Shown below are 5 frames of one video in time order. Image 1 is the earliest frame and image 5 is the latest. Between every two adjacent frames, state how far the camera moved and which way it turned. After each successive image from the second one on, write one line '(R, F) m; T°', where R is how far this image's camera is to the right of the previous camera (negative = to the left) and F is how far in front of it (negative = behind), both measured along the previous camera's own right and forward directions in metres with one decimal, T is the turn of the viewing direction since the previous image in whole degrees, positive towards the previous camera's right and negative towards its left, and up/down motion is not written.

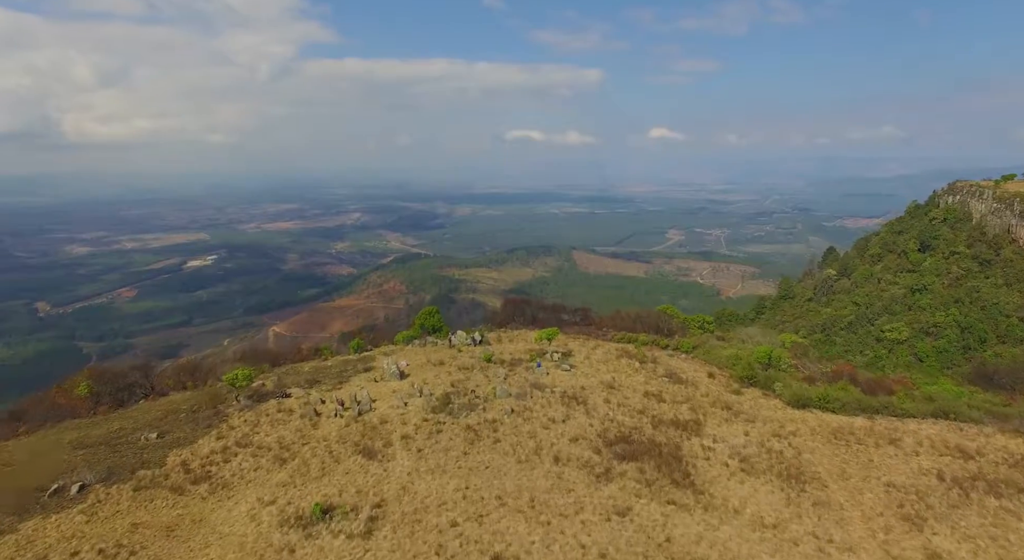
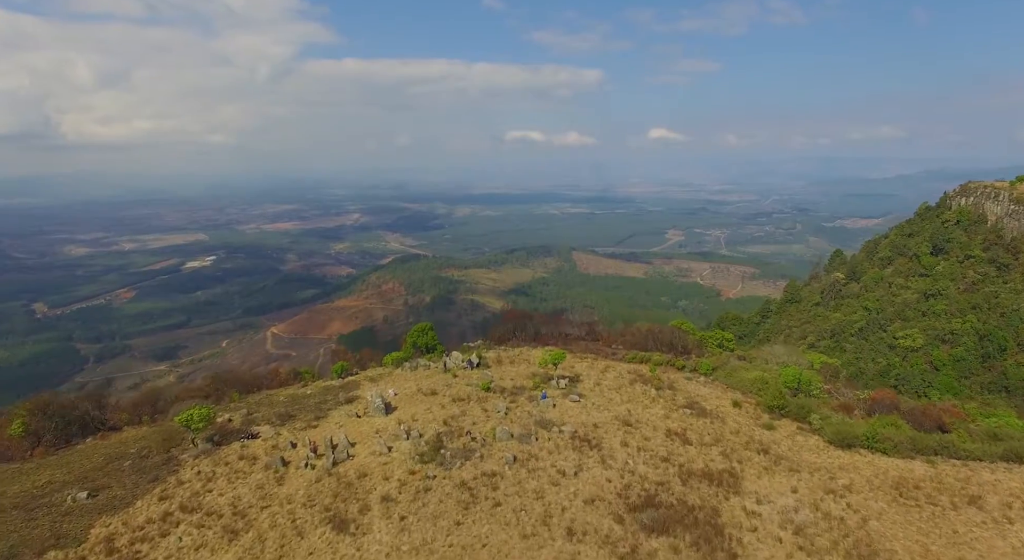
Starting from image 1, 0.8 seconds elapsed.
(-0.1, +2.7) m; 0°
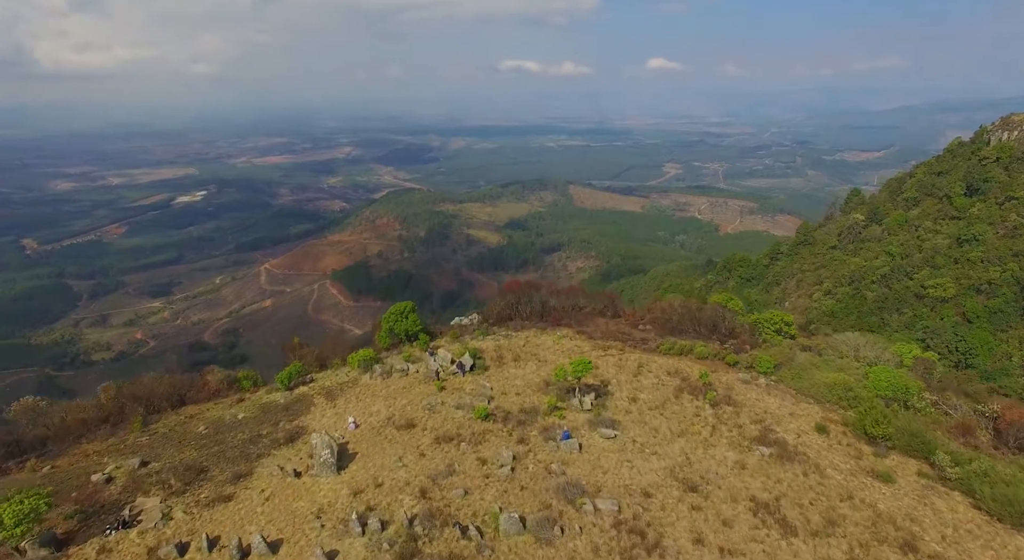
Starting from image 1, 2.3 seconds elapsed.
(-0.3, +6.5) m; 0°
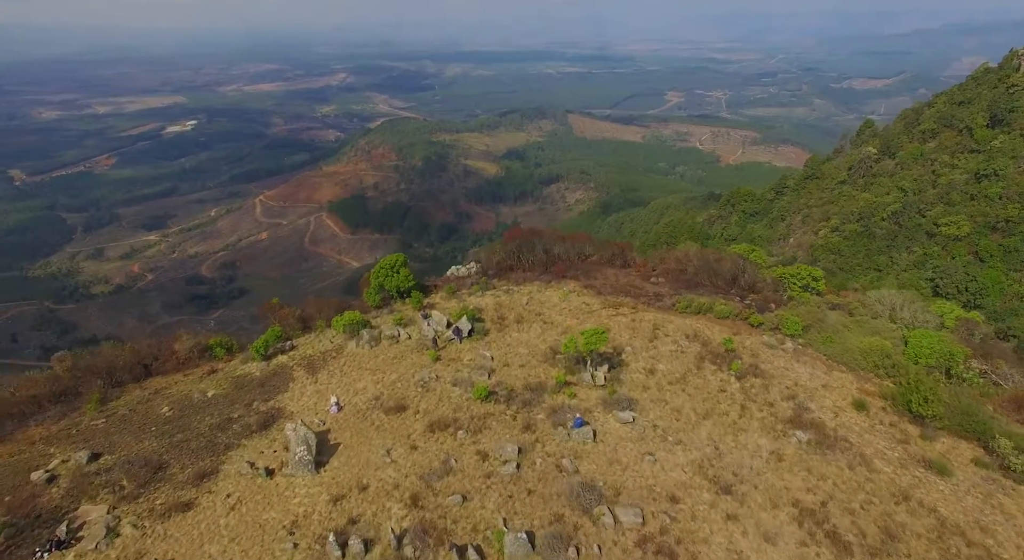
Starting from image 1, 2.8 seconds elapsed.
(-0.1, +2.2) m; 0°
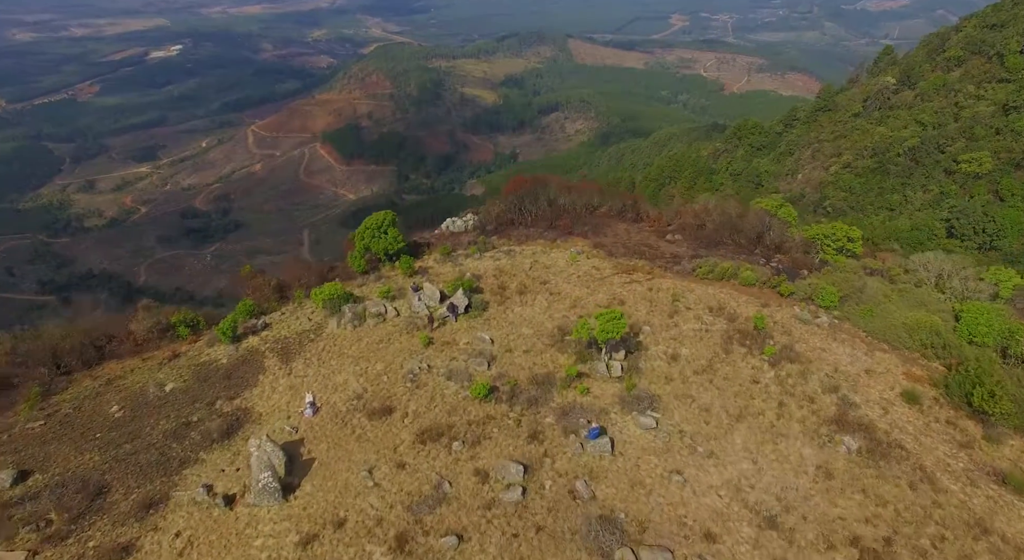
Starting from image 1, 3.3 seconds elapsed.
(-0.1, +2.2) m; 0°
